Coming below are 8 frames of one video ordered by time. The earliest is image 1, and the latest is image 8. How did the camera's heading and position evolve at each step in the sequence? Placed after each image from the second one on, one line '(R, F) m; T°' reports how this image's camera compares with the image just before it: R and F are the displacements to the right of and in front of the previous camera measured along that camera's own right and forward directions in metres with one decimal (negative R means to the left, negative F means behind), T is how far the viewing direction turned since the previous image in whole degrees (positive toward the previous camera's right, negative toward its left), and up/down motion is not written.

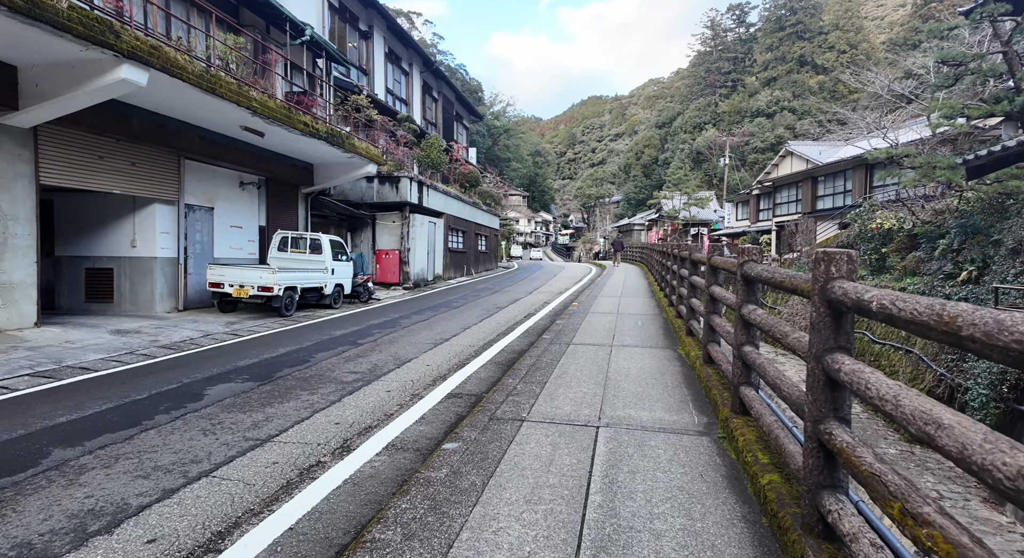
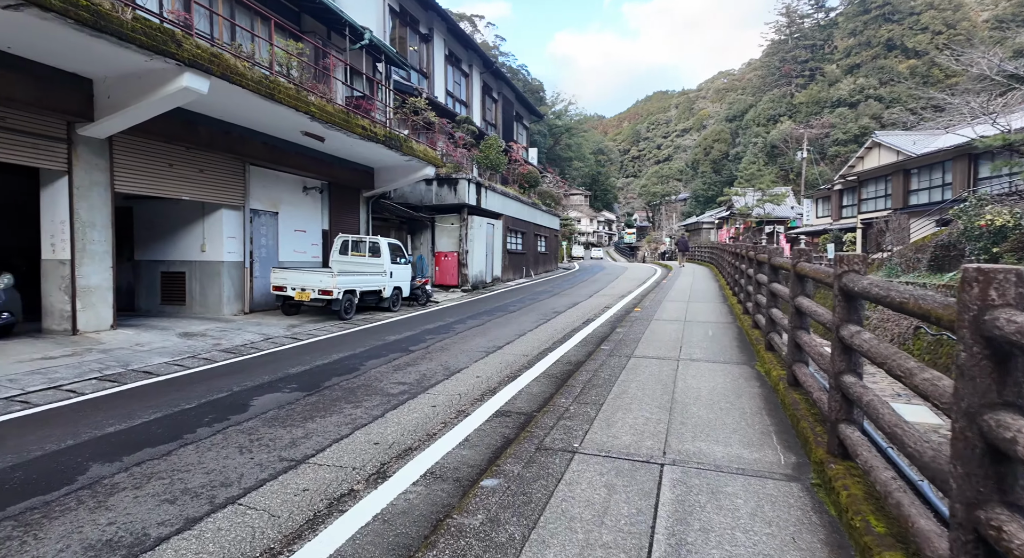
(+0.1, +0.4) m; -7°
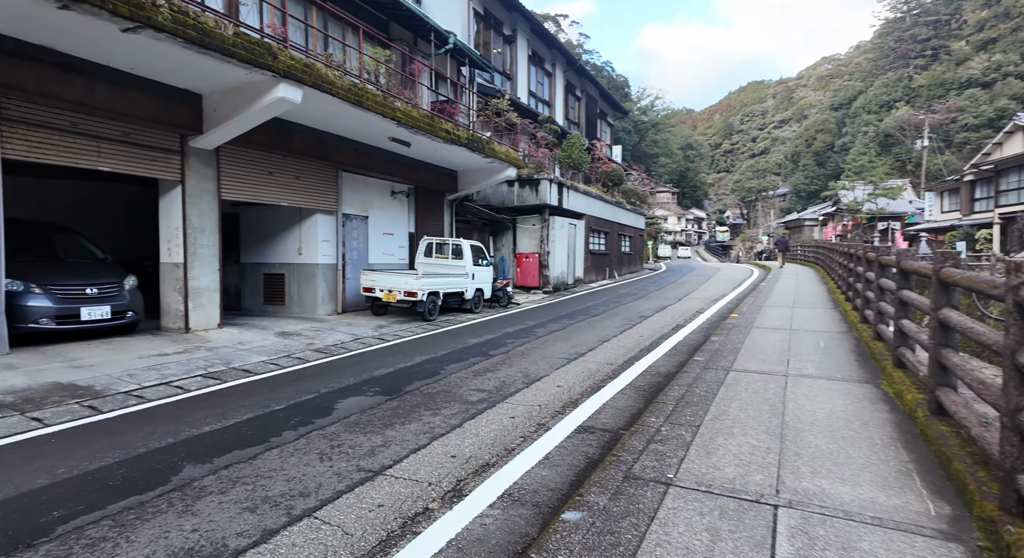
(0.0, +0.3) m; -9°
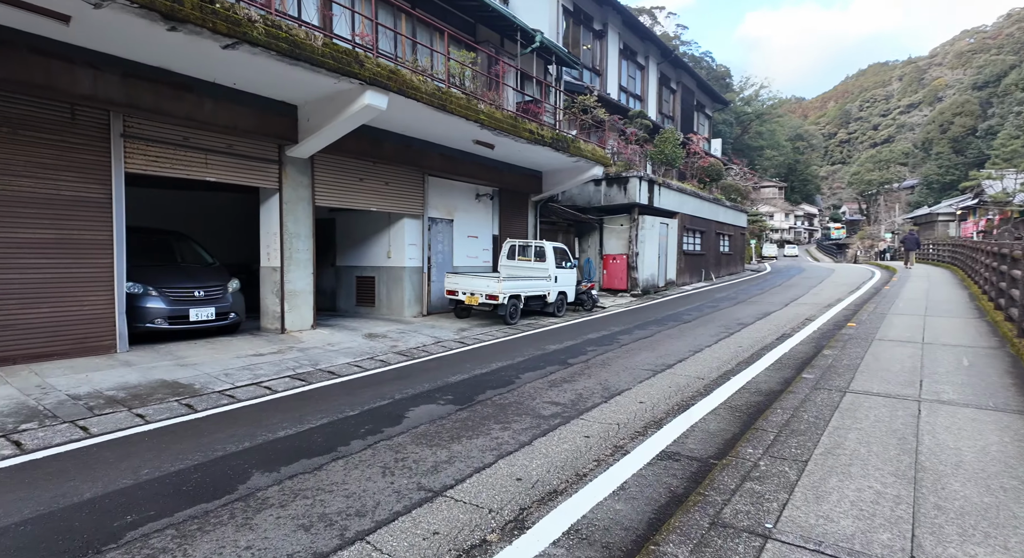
(+0.1, +0.3) m; -10°
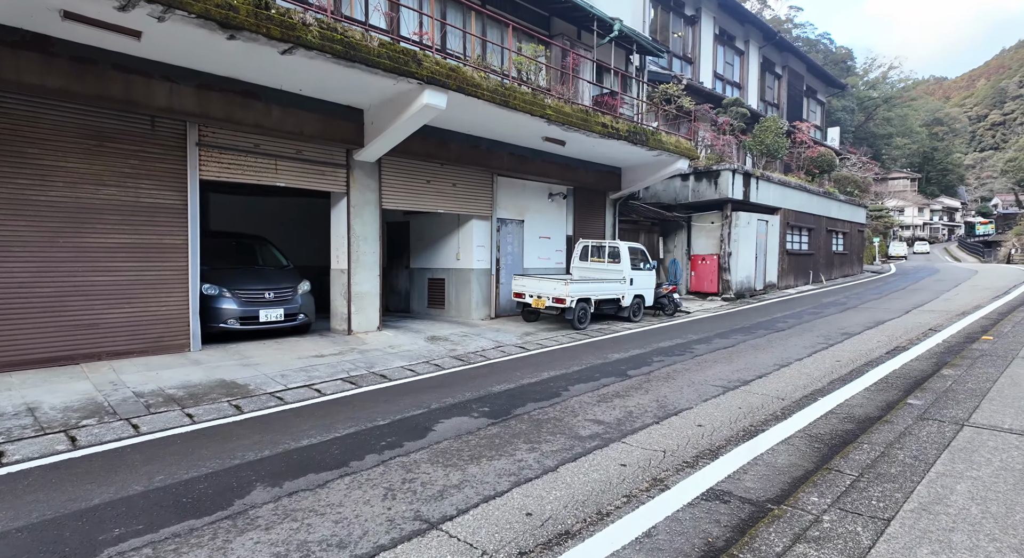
(+0.5, +0.5) m; -10°
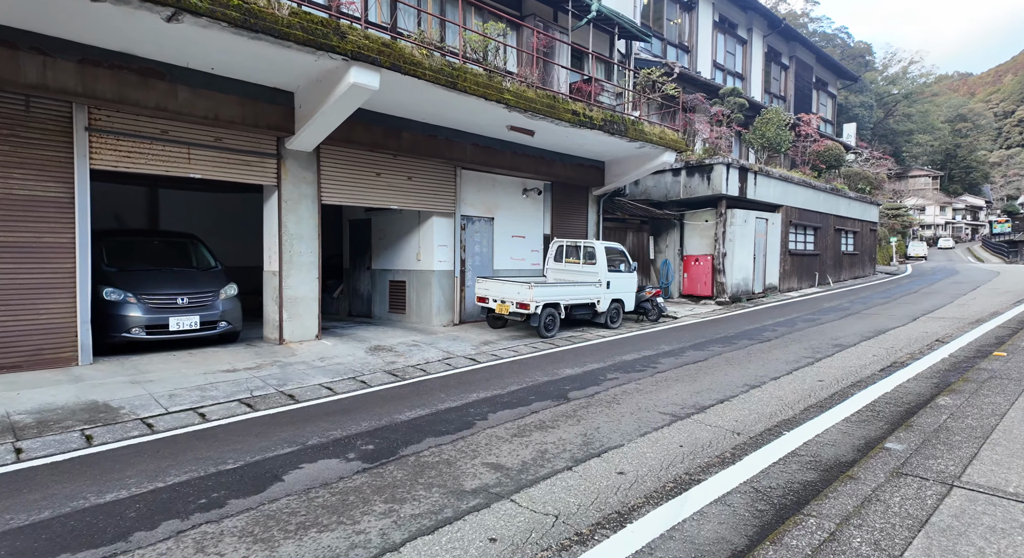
(+1.0, +1.0) m; -1°
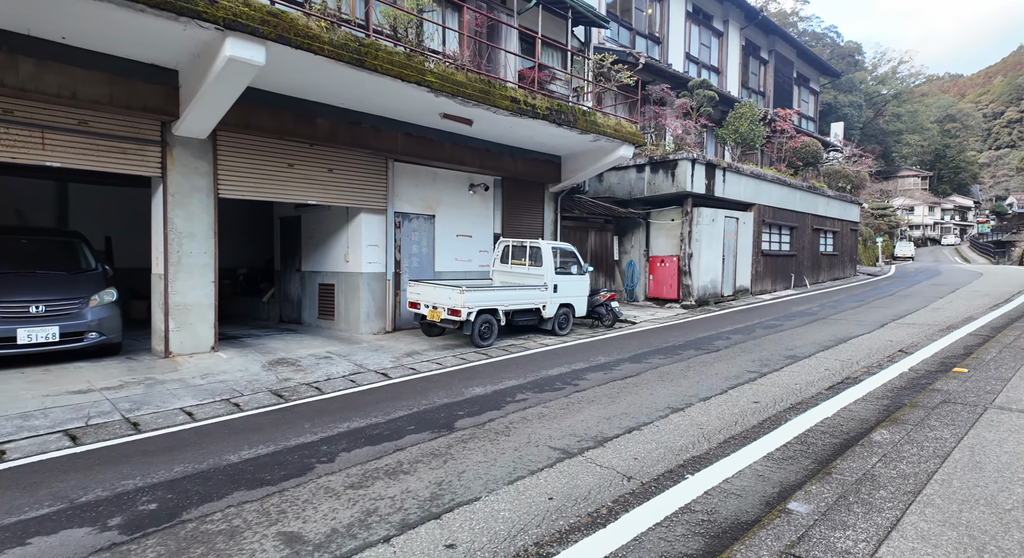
(+1.1, +0.9) m; +1°
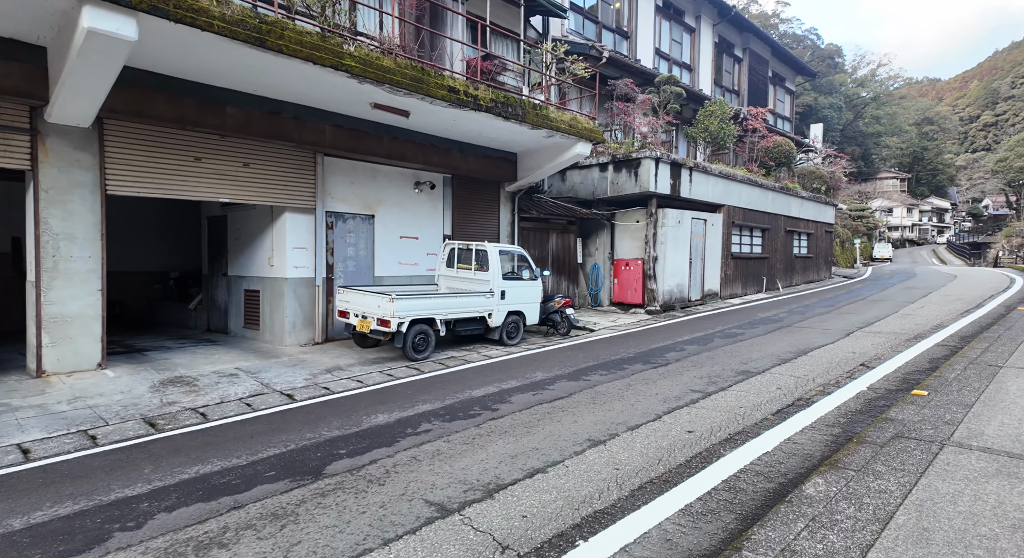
(+0.8, +0.8) m; +1°
